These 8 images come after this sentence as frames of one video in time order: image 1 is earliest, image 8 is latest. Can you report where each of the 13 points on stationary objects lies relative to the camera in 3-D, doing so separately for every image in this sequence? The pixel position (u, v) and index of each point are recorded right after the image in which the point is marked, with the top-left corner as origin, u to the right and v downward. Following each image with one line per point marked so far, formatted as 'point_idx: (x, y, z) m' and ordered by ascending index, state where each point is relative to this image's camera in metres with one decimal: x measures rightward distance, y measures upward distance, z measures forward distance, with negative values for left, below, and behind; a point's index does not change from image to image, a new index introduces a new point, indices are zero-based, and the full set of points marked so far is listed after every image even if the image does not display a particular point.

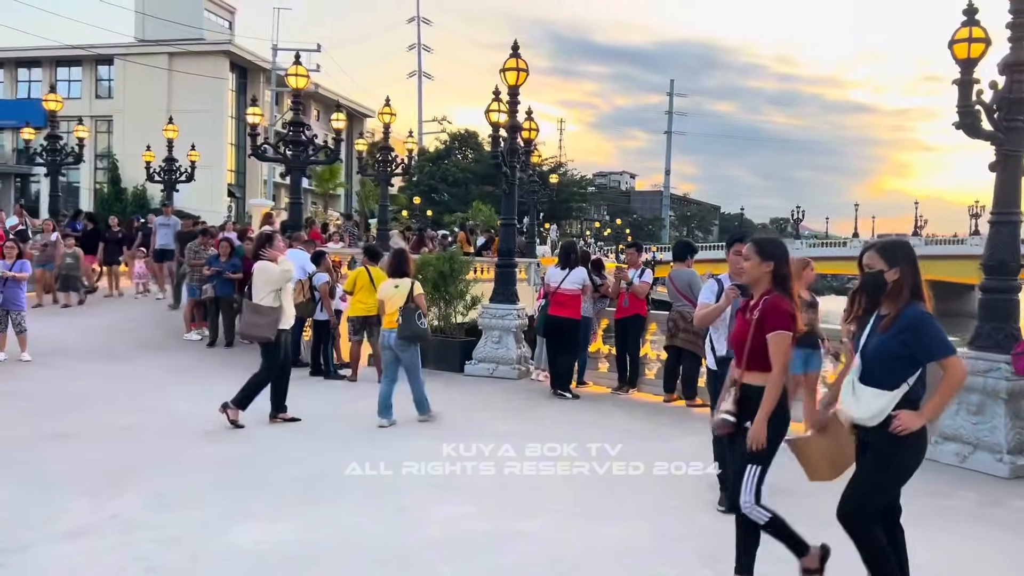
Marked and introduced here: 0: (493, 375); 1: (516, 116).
0: (-0.2, -1.1, +10.4) m
1: (0.0, +2.1, +10.5) m
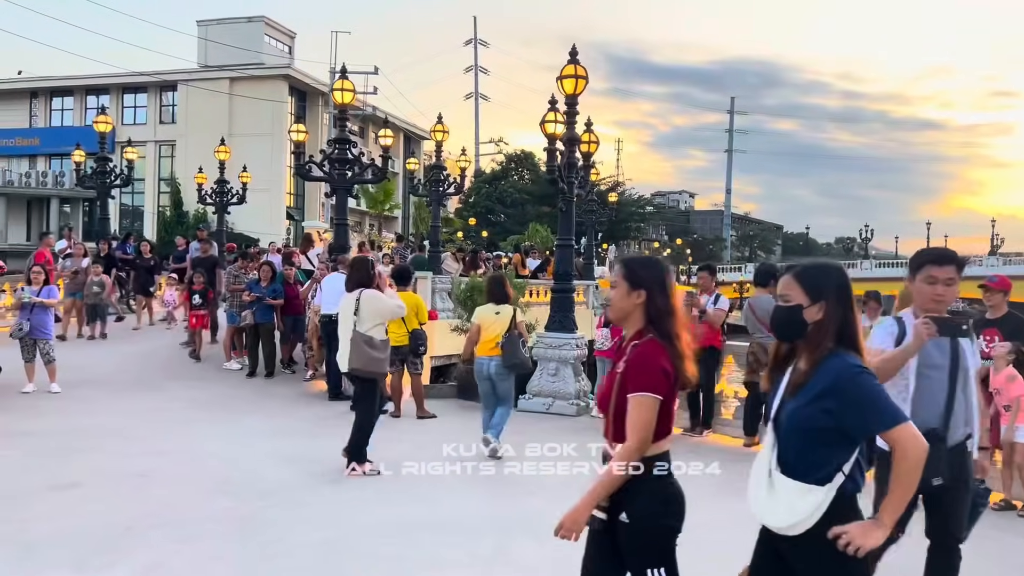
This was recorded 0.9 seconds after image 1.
0: (+0.4, -1.4, +9.5) m
1: (+0.7, +1.8, +9.6) m
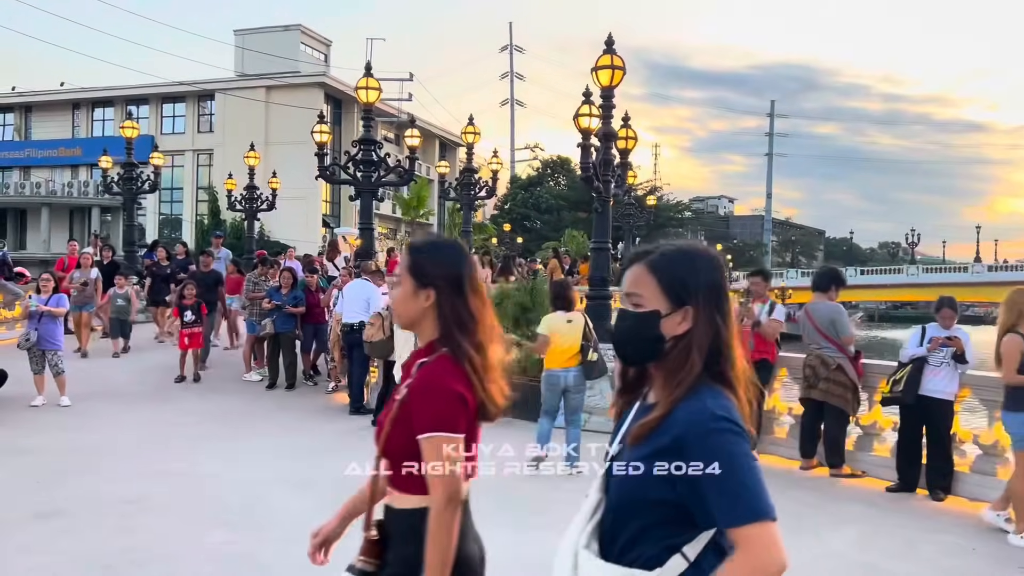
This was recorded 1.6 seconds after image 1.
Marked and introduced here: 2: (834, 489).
0: (+0.7, -1.5, +8.8) m
1: (+1.0, +1.8, +9.0) m
2: (+2.5, -1.6, +6.7) m
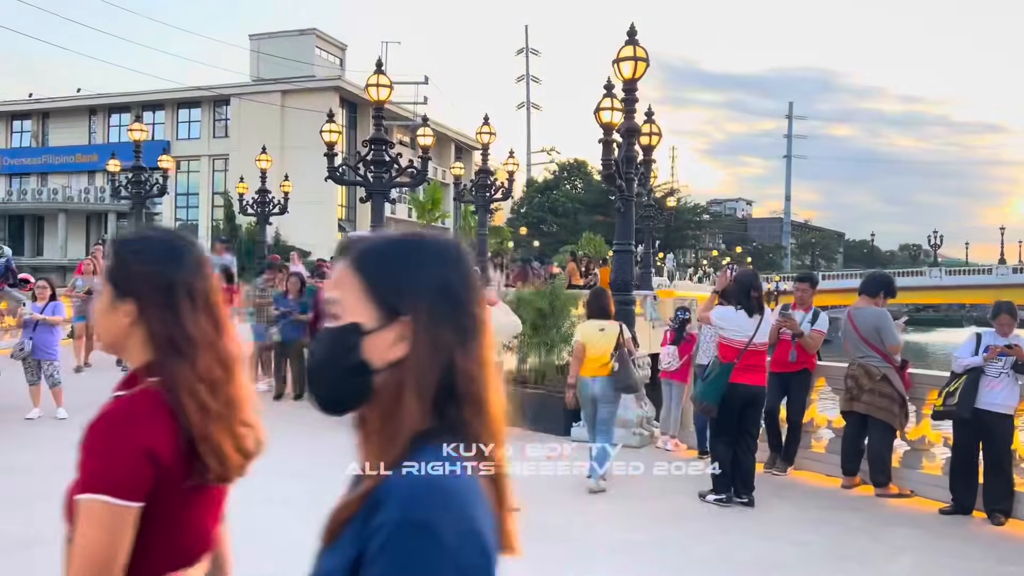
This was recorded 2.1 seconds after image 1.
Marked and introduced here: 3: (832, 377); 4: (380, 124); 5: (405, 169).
0: (+0.9, -1.5, +8.3) m
1: (+1.2, +1.7, +8.5) m
2: (+2.7, -1.6, +6.2) m
3: (+2.8, -0.8, +7.3) m
4: (-1.9, +2.3, +11.9) m
5: (-1.5, +1.7, +12.0) m
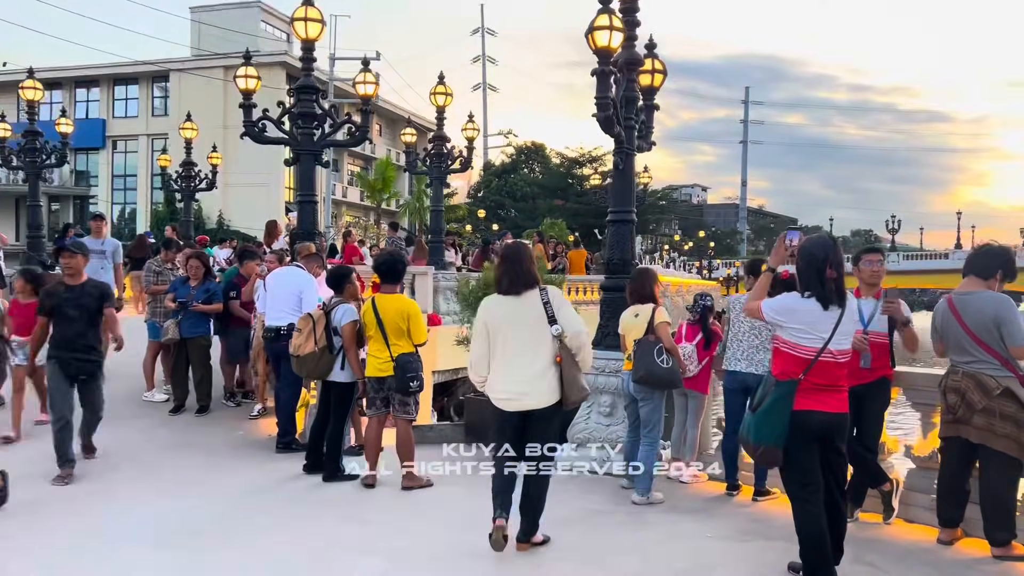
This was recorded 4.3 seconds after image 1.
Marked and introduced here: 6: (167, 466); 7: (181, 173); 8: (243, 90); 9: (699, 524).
0: (+0.7, -1.4, +6.3) m
1: (+0.9, +1.8, +6.4) m
2: (+2.5, -1.5, +4.3) m
3: (+2.6, -0.6, +5.4) m
4: (-2.3, +2.5, +9.7) m
5: (-2.0, +1.9, +9.8) m
6: (-2.7, -1.3, +6.7) m
7: (-7.2, +2.5, +18.6) m
8: (-3.0, +2.2, +9.6) m
9: (+1.2, -1.5, +5.4) m
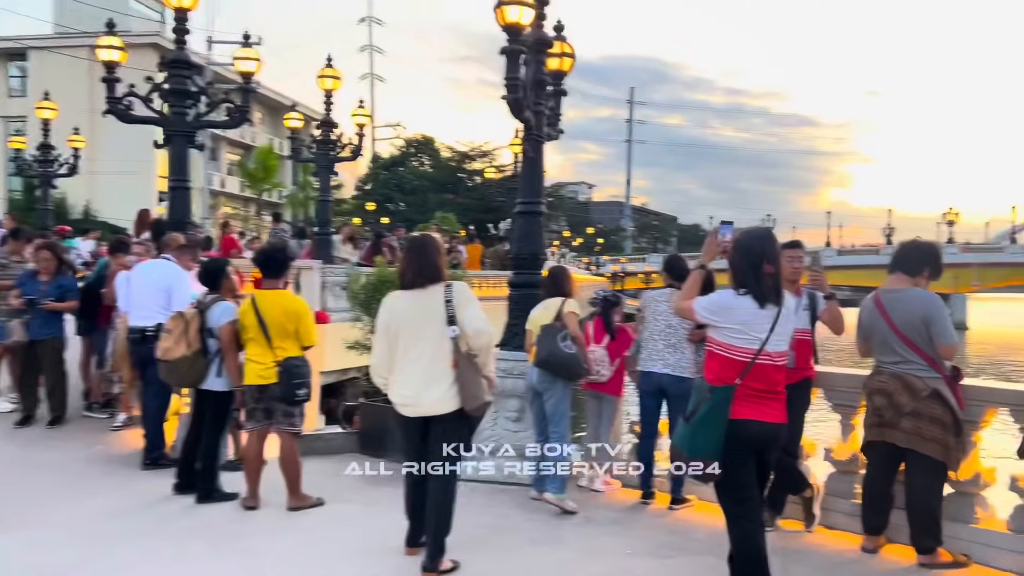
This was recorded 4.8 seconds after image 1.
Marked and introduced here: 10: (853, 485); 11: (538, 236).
0: (0.0, -1.3, +5.9) m
1: (+0.2, +1.9, +6.0) m
2: (+2.1, -1.5, +4.1) m
3: (+2.0, -0.6, +5.2) m
4: (-3.4, +2.5, +8.8) m
5: (-3.1, +1.9, +9.0) m
6: (-3.4, -1.3, +5.8) m
7: (-9.4, +2.6, +17.0) m
8: (-4.1, +2.3, +8.6) m
9: (+0.6, -1.5, +5.0) m
10: (+2.0, -1.2, +5.1) m
11: (+0.2, +0.4, +6.1) m
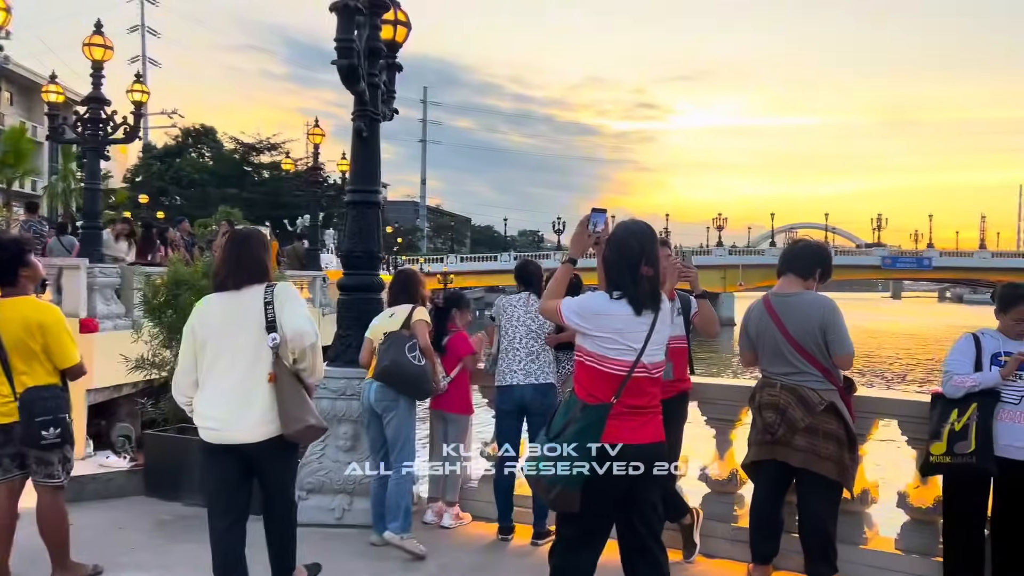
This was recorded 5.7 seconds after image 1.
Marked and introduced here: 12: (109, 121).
0: (-1.0, -1.4, +4.9) m
1: (-0.8, +1.9, +5.1) m
2: (+1.5, -1.5, +3.7) m
3: (+1.1, -0.6, +4.8) m
4: (-5.0, +2.5, +7.0) m
5: (-4.7, +1.9, +7.2) m
6: (-4.3, -1.3, +4.0) m
7: (-12.8, +2.6, +13.4) m
8: (-5.6, +2.2, +6.6) m
9: (-0.2, -1.5, +4.2) m
10: (+1.2, -1.2, +4.7) m
11: (-0.9, +0.4, +5.2) m
12: (-6.5, +2.7, +13.9) m
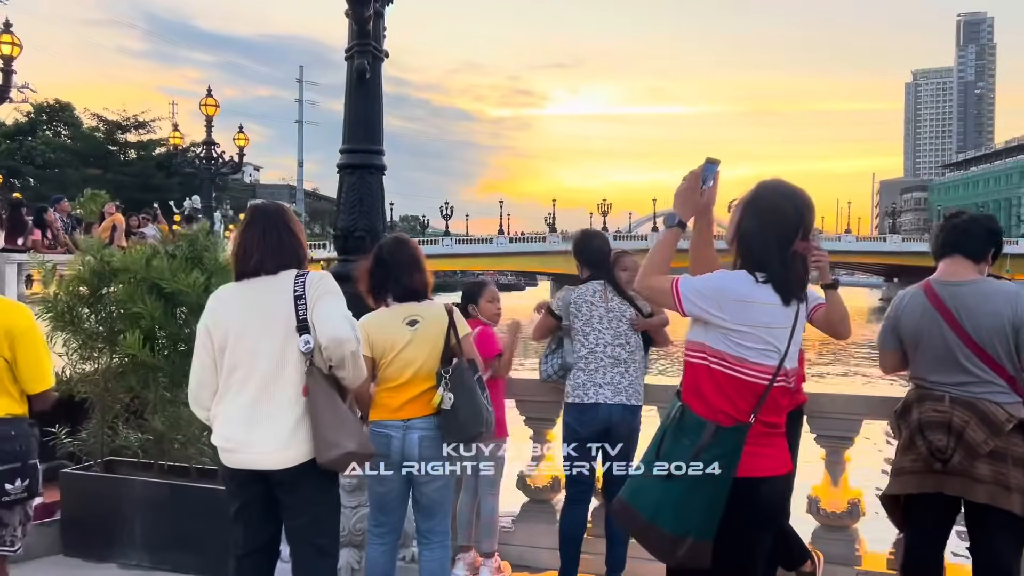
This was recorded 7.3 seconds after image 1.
0: (-0.7, -1.3, +3.7) m
1: (-0.5, +1.9, +3.9) m
2: (+1.9, -1.5, +2.8) m
3: (+1.4, -0.6, +3.8) m
4: (-5.0, +2.5, +5.1) m
5: (-4.7, +1.9, +5.4) m
6: (-3.8, -1.3, +2.4) m
7: (-13.6, +2.6, +10.4) m
8: (-5.5, +2.3, +4.7) m
9: (+0.2, -1.4, +3.1) m
10: (+1.5, -1.1, +3.8) m
11: (-0.6, +0.4, +4.0) m
12: (-7.5, +2.8, +11.7) m
